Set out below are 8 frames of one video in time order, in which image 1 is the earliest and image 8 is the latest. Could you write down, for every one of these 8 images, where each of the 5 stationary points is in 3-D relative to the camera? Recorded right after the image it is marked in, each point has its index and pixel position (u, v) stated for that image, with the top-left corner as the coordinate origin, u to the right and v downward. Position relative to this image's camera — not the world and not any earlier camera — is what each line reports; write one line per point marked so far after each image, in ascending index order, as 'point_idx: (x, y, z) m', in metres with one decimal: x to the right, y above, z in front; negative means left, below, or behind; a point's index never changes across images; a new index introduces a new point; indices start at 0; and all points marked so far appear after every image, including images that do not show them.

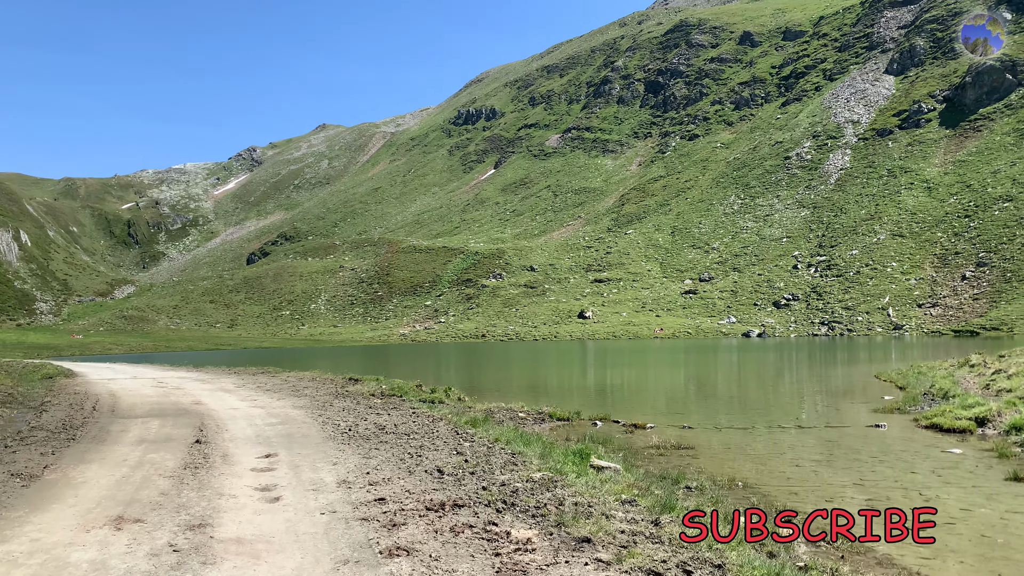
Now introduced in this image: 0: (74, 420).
0: (-9.5, -2.9, +17.1) m
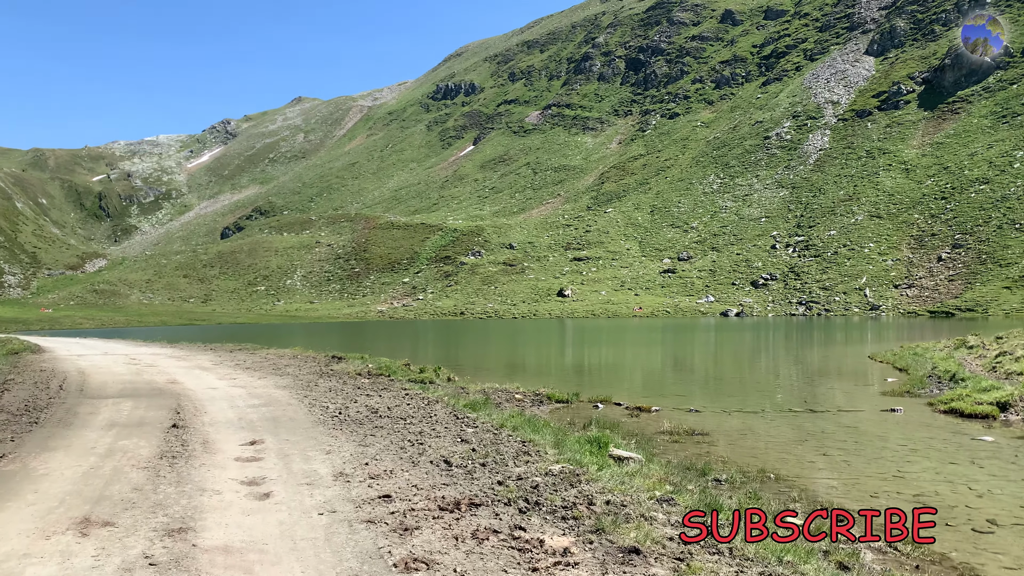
0: (-9.4, -2.2, +15.8) m
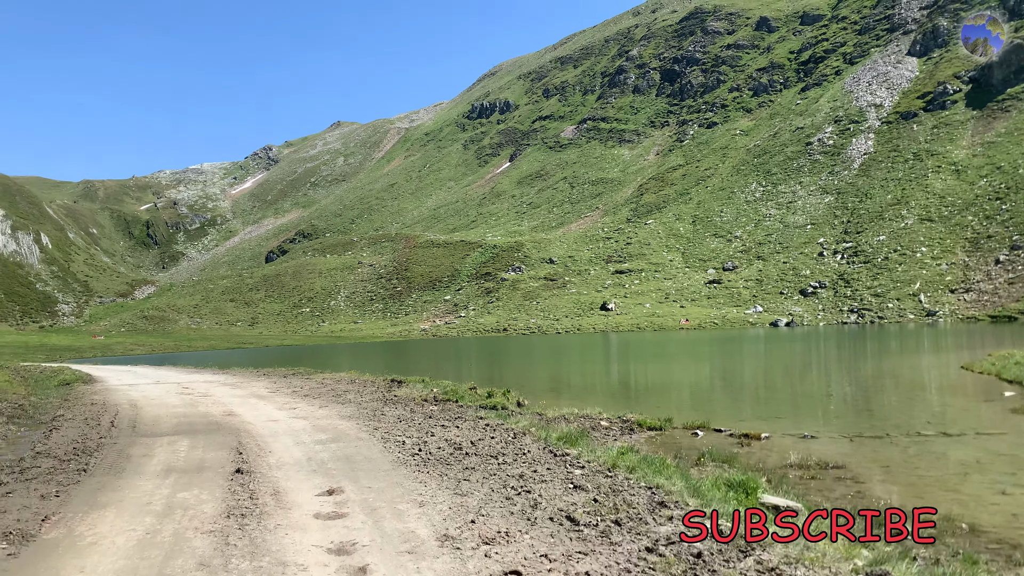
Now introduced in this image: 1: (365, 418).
0: (-7.7, -2.8, +14.4) m
1: (-3.3, -3.0, +17.9) m
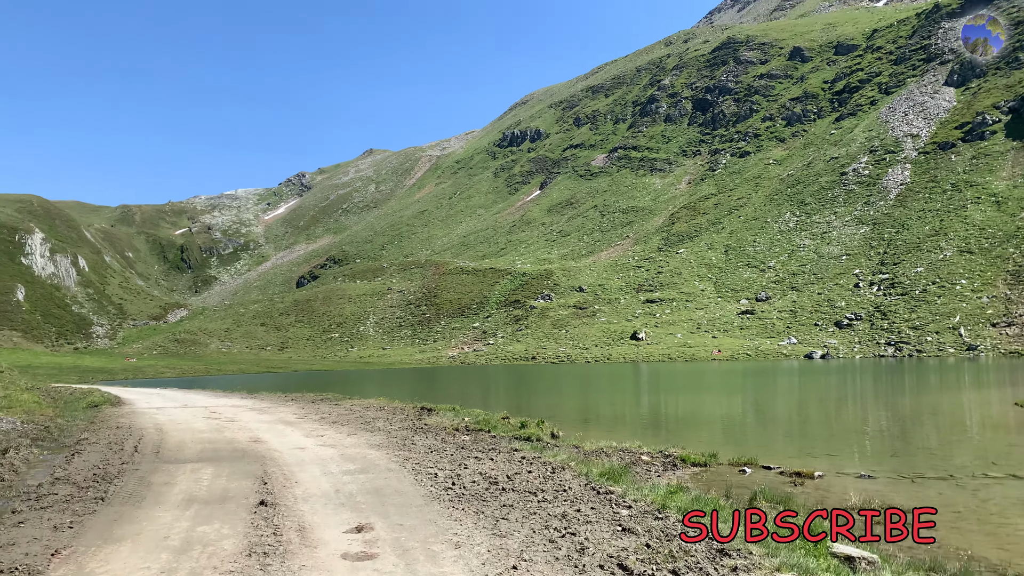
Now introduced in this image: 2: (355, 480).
0: (-7.0, -3.1, +13.9) m
1: (-2.5, -3.5, +17.2) m
2: (-2.6, -3.2, +13.1) m
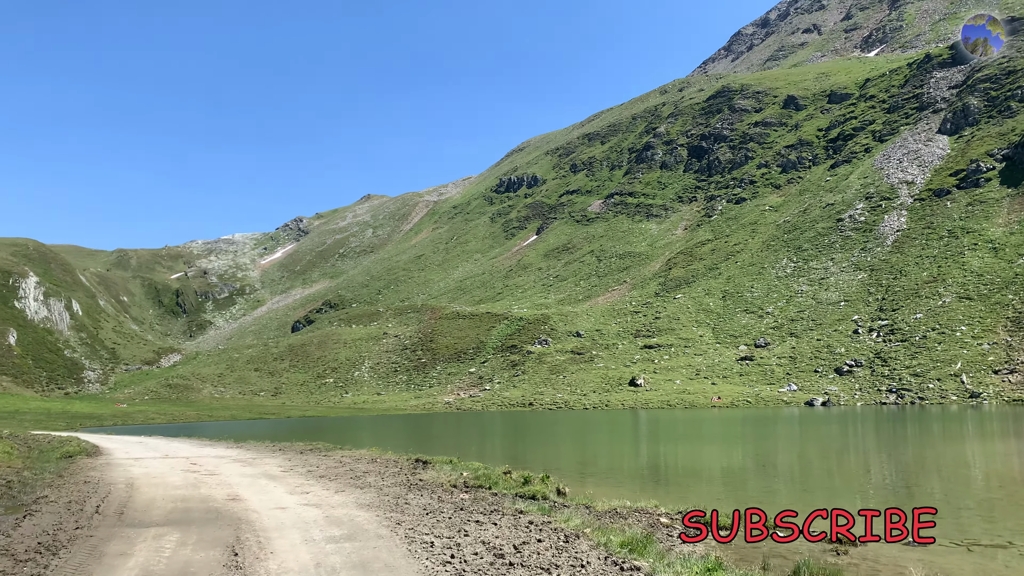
0: (-6.9, -3.8, +12.2) m
1: (-2.4, -4.3, +15.6) m
2: (-2.5, -3.8, +11.4) m
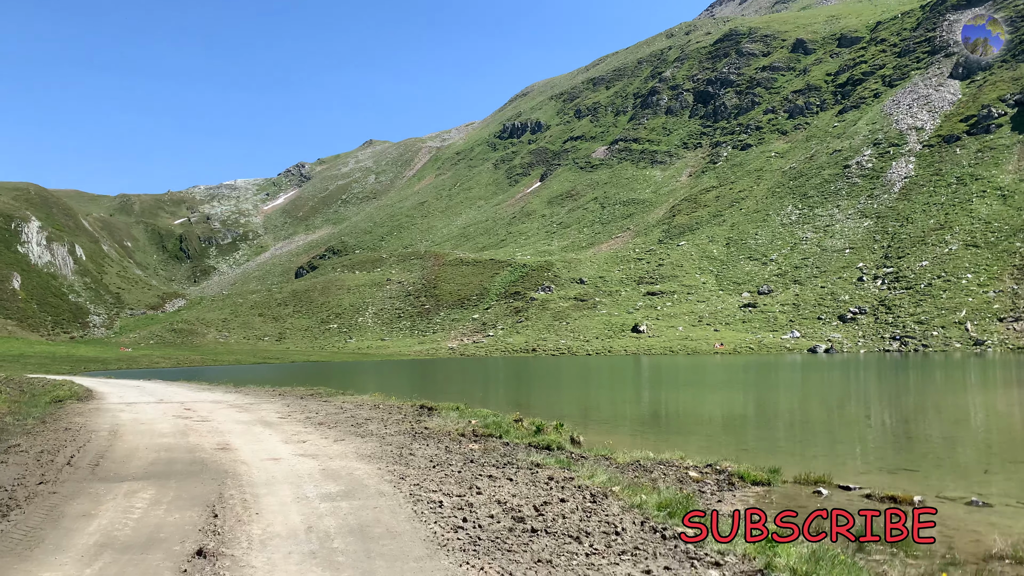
0: (-6.7, -2.7, +10.8) m
1: (-2.2, -3.1, +14.2) m
2: (-2.2, -2.8, +10.0) m
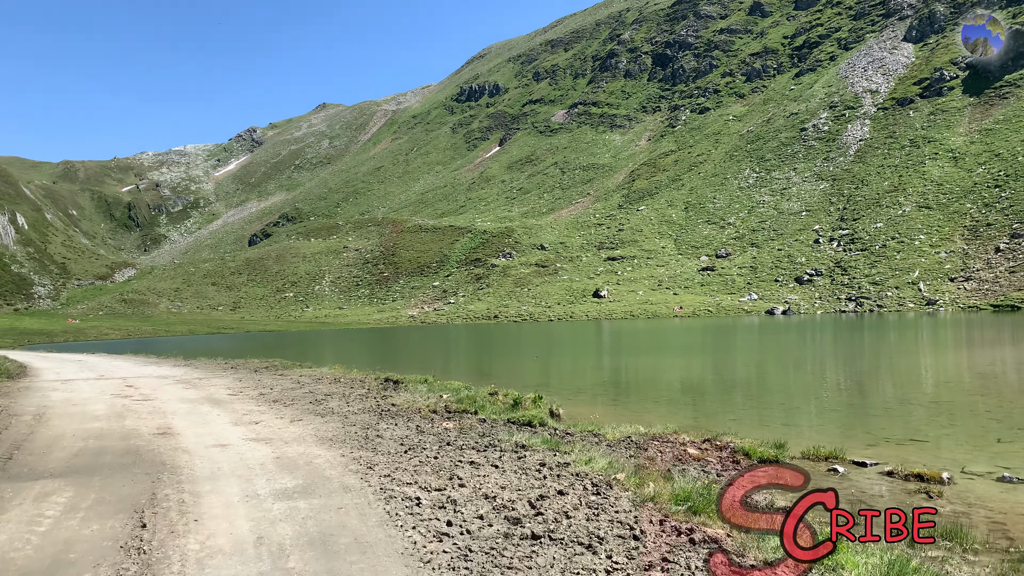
0: (-6.8, -2.3, +8.9) m
1: (-2.5, -2.5, +12.5) m
2: (-2.3, -2.4, +8.3) m
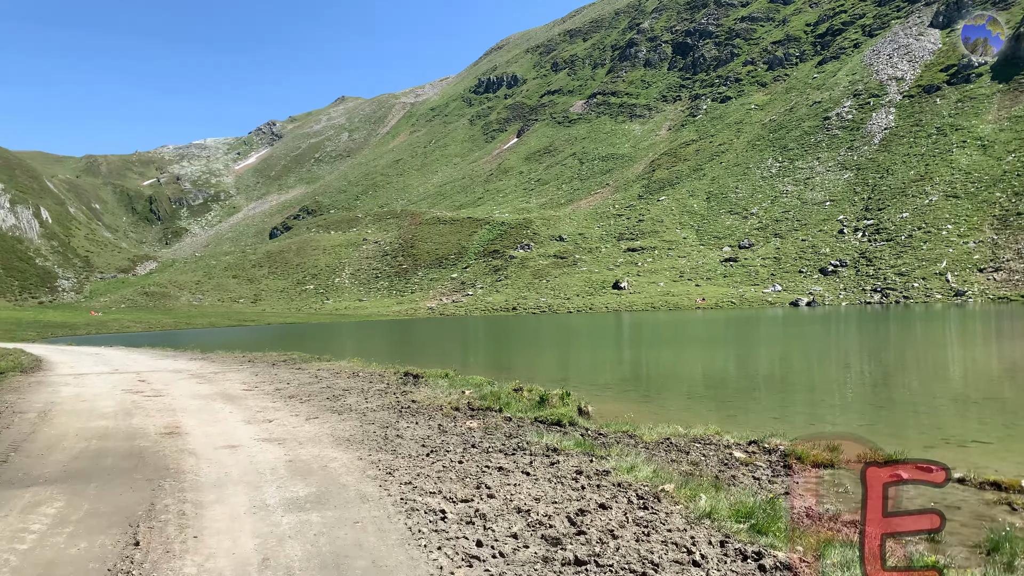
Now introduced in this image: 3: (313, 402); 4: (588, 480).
0: (-6.5, -2.2, +8.1) m
1: (-2.0, -2.3, +11.7) m
2: (-2.0, -2.3, +7.4) m
3: (-4.3, -2.5, +17.3) m
4: (+0.9, -2.2, +9.0) m
